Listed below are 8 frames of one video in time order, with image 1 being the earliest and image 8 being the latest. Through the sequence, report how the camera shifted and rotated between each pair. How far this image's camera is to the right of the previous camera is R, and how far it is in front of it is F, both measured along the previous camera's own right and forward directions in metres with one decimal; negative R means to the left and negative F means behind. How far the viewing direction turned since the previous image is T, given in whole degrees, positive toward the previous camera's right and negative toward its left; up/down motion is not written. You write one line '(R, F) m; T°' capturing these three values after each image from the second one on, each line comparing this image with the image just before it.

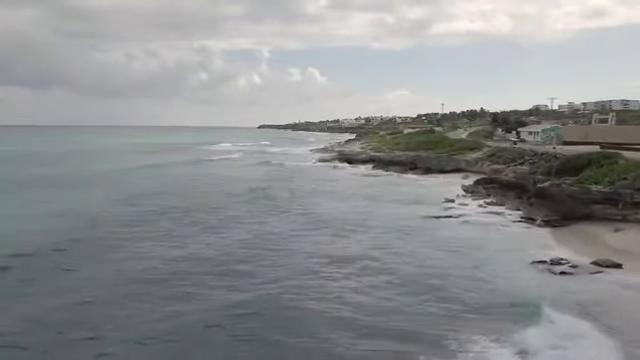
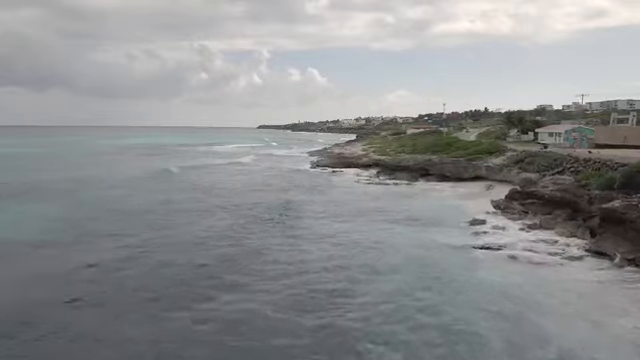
(+0.1, +6.1) m; 0°
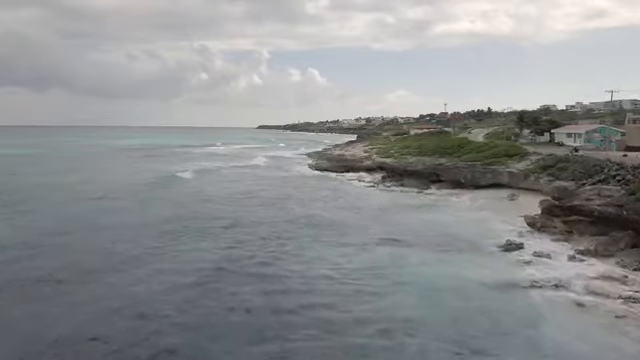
(+0.1, +4.6) m; 0°
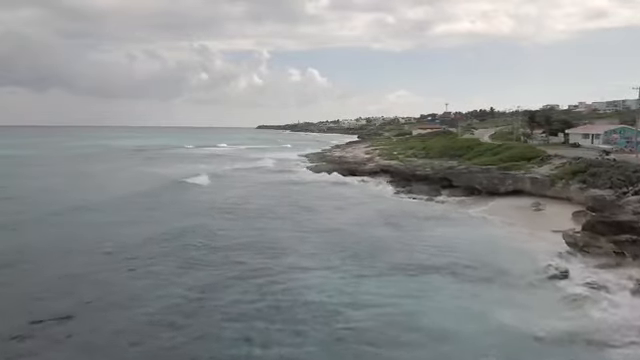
(0.0, +3.4) m; 0°
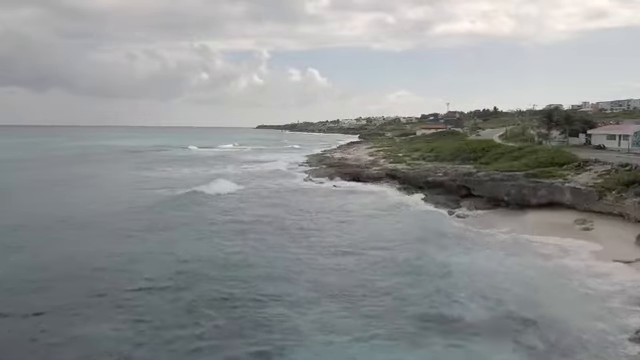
(0.0, +4.6) m; 0°
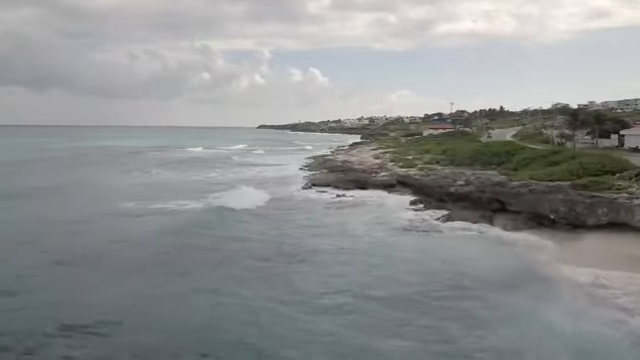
(0.0, +5.3) m; 0°
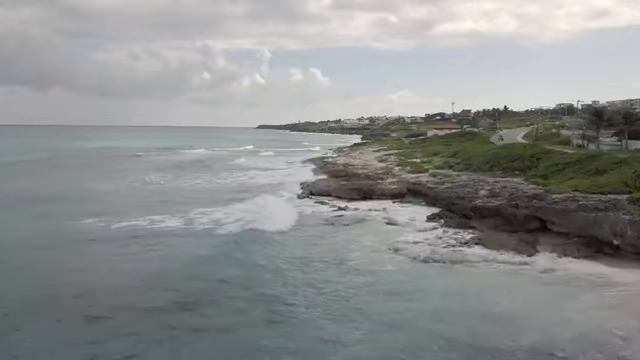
(+0.1, +4.8) m; 0°
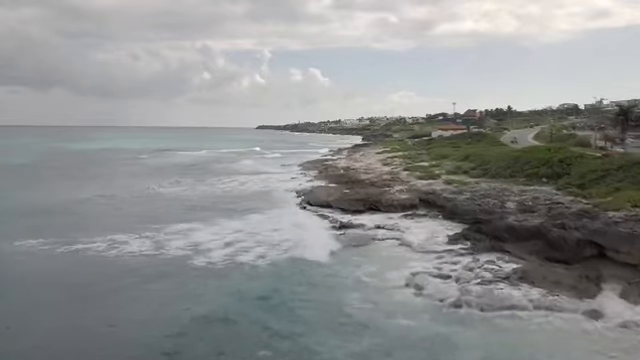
(0.0, +4.3) m; 0°
